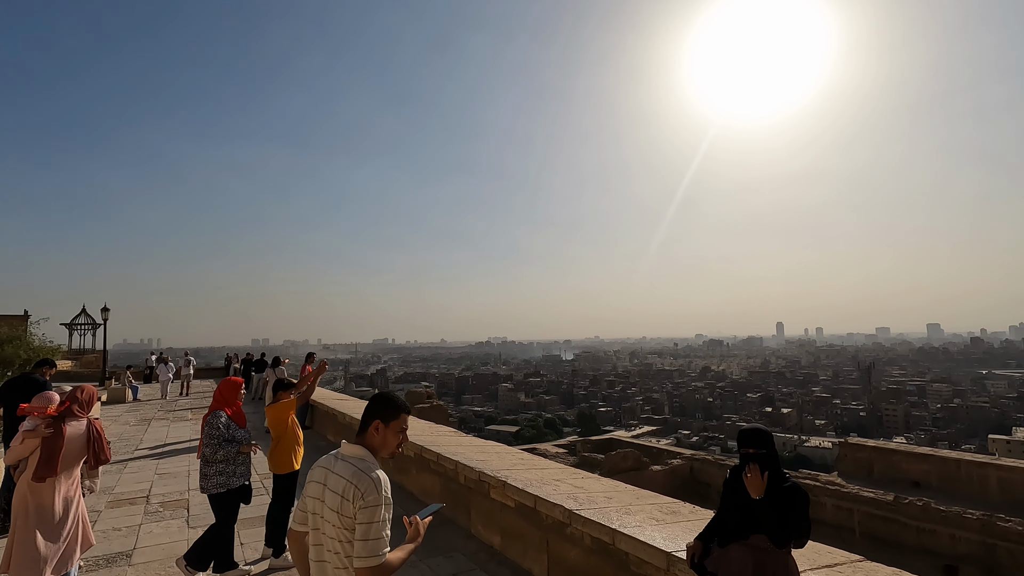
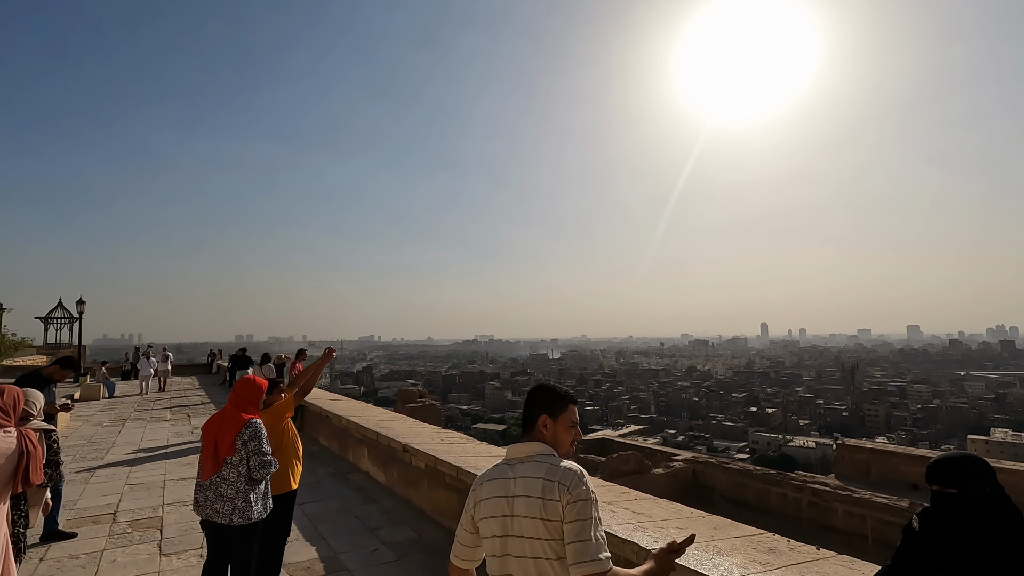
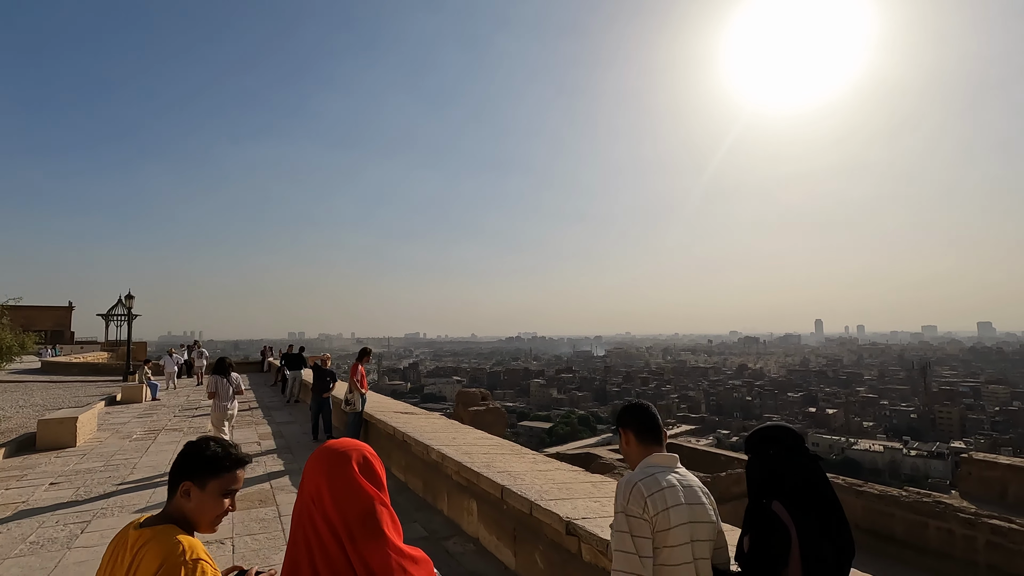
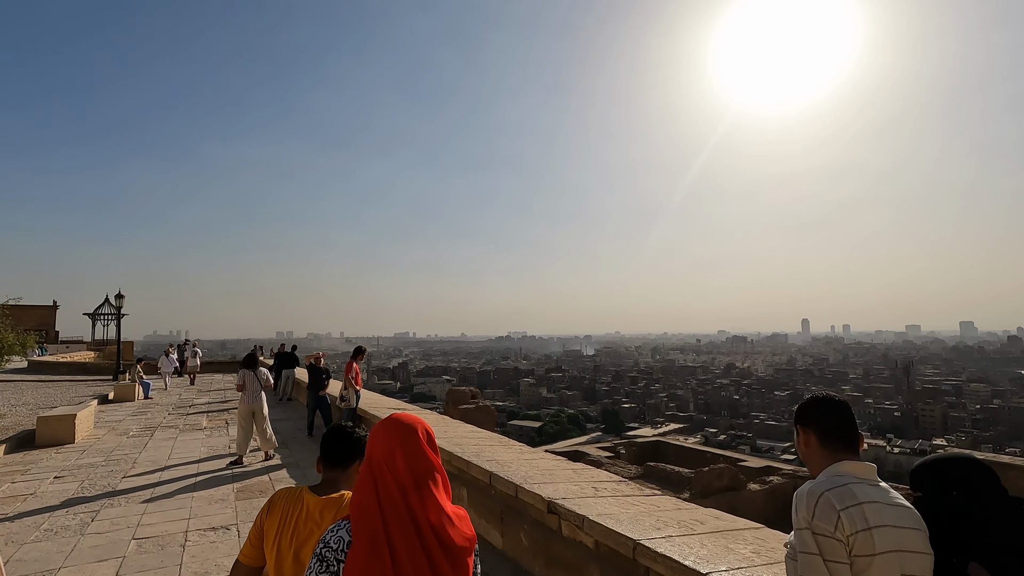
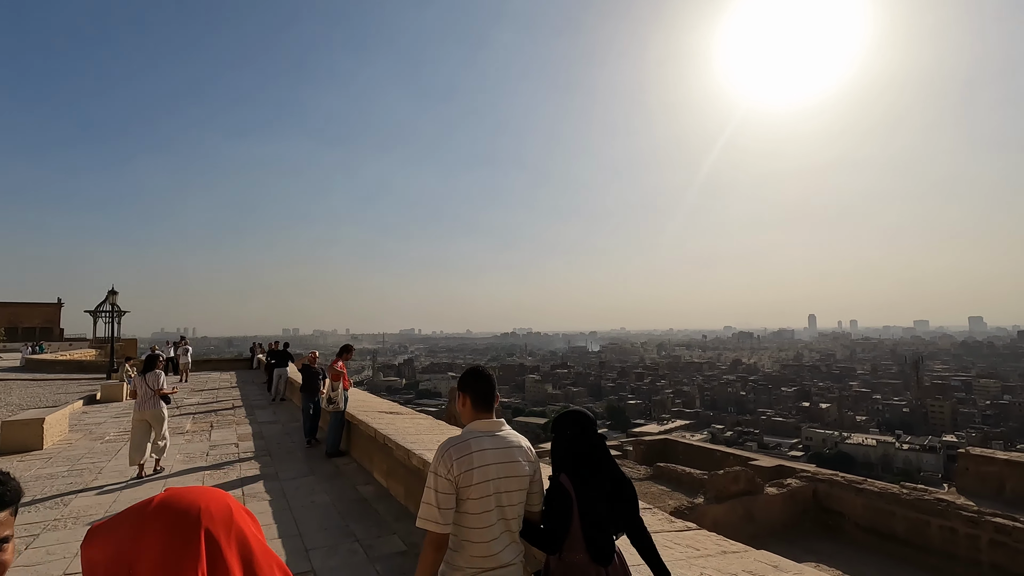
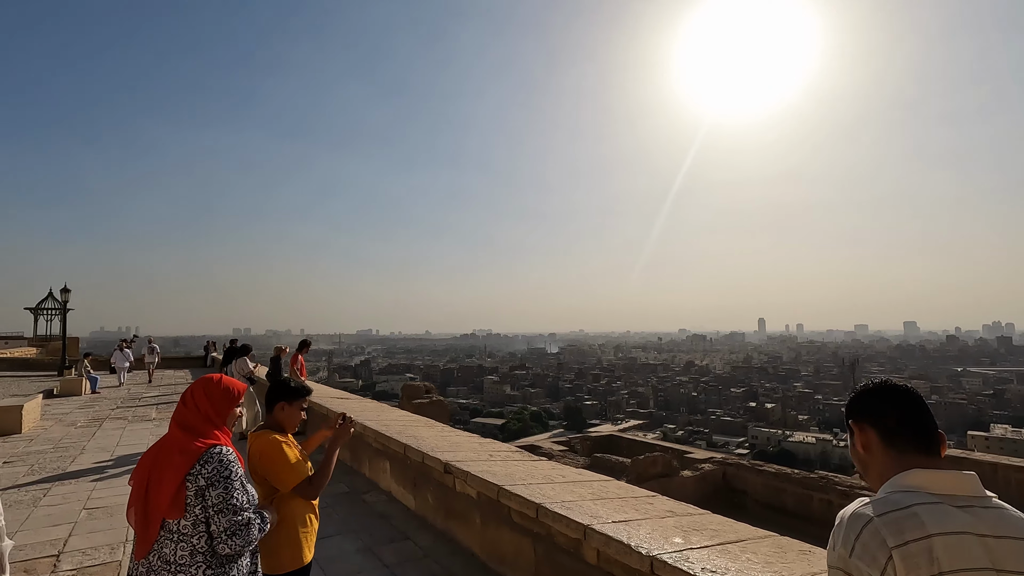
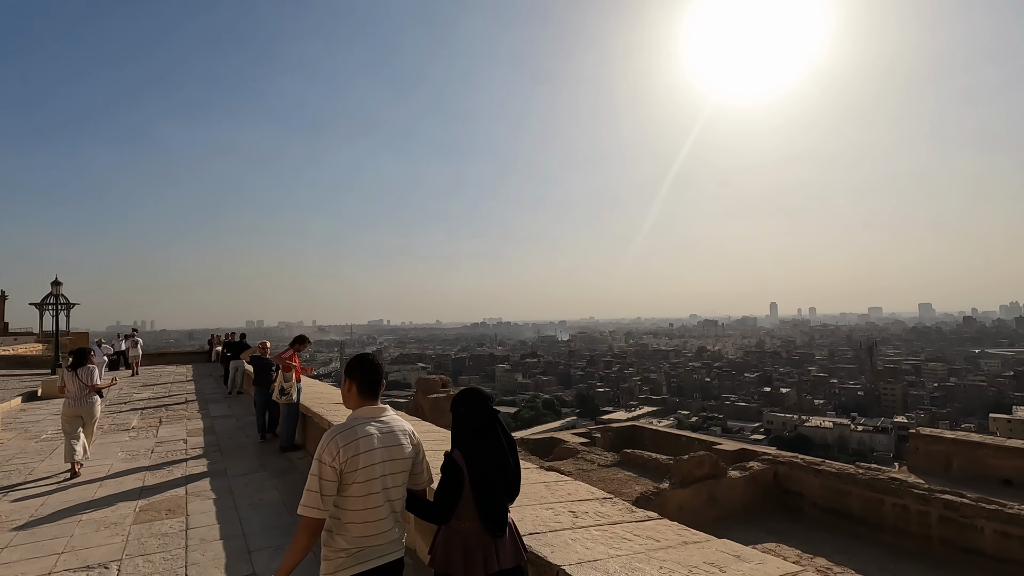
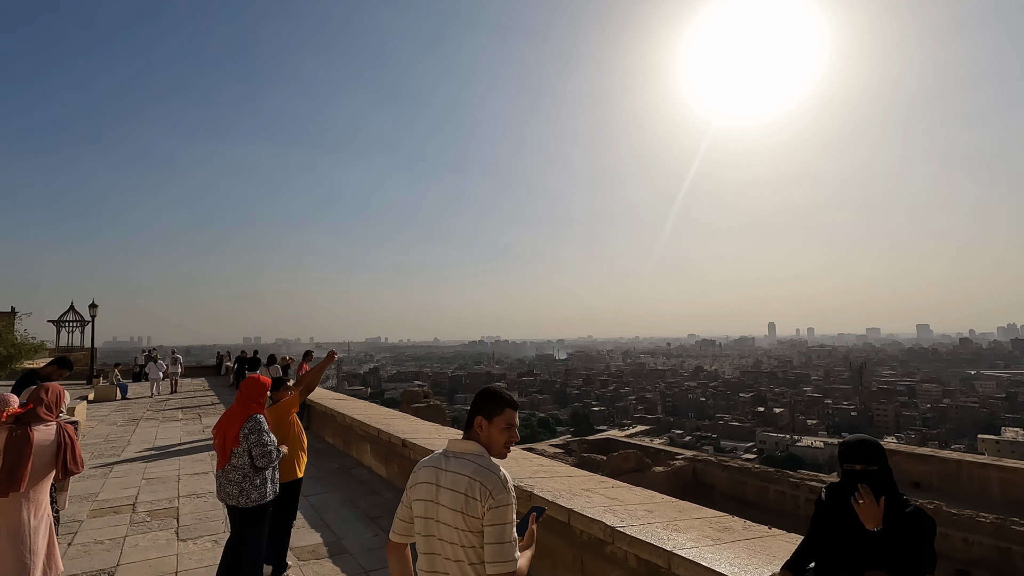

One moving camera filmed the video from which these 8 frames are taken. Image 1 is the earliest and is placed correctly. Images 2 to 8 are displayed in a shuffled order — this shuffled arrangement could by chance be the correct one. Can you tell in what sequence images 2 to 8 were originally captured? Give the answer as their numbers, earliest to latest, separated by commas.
8, 2, 6, 4, 3, 5, 7
